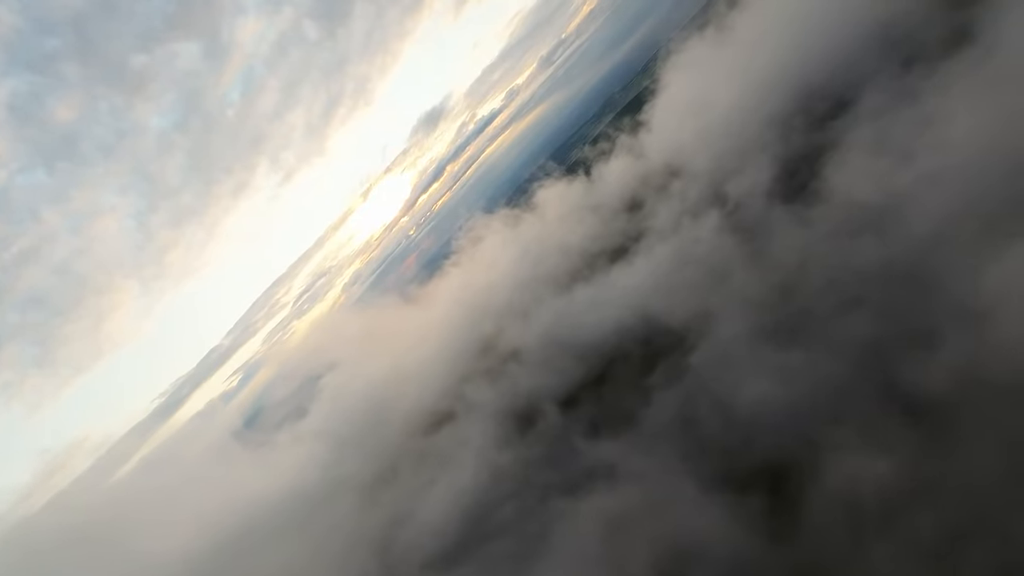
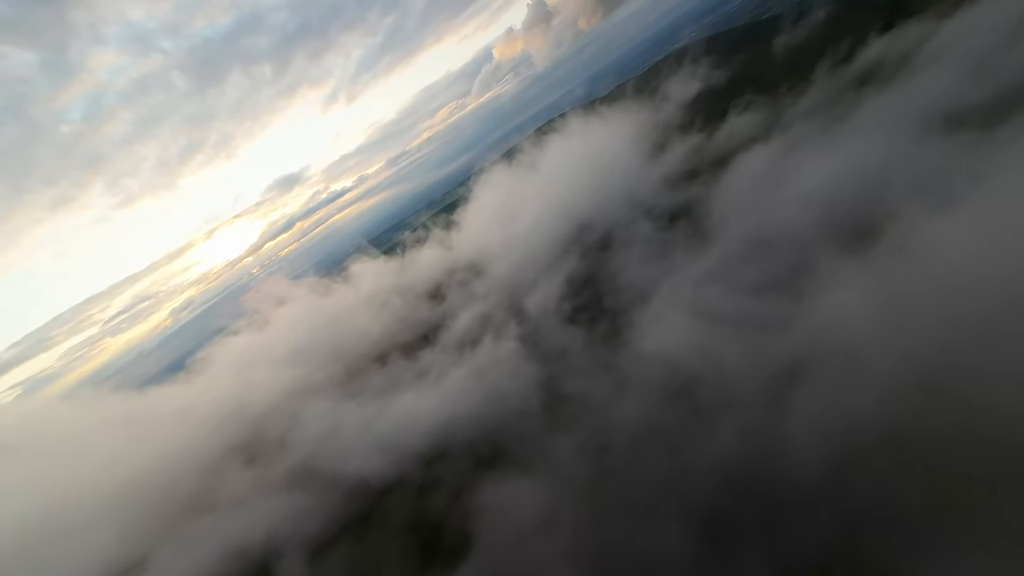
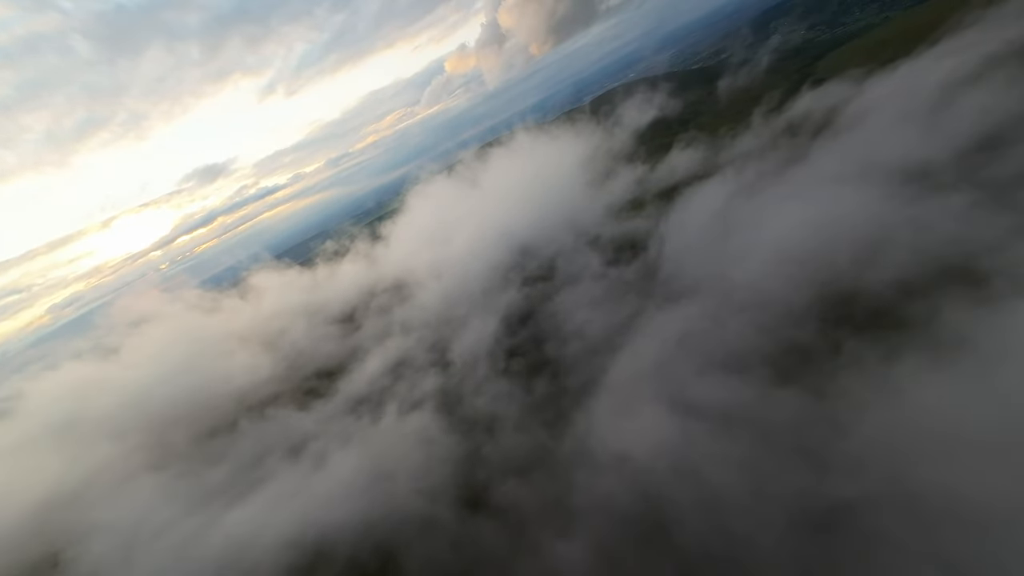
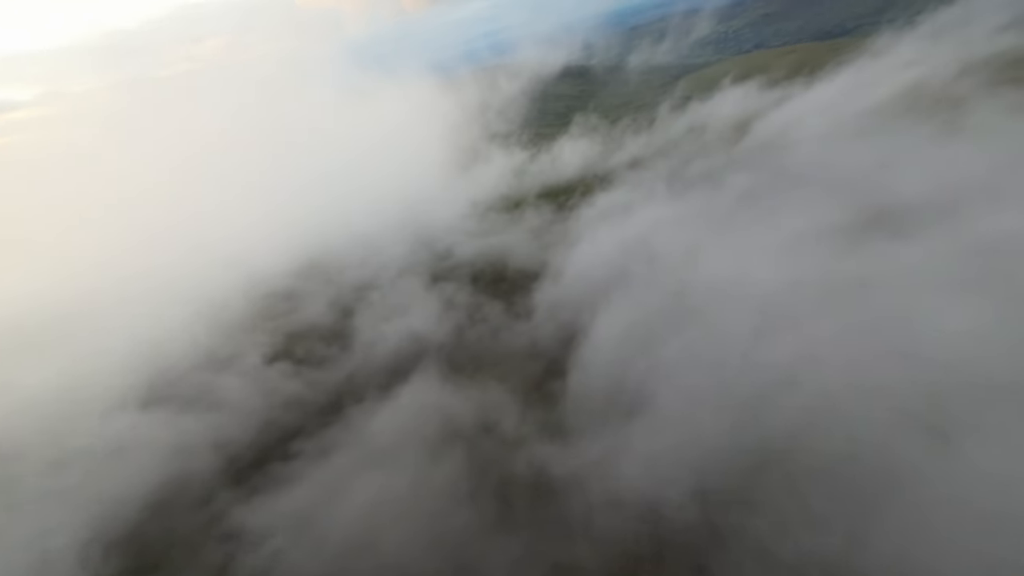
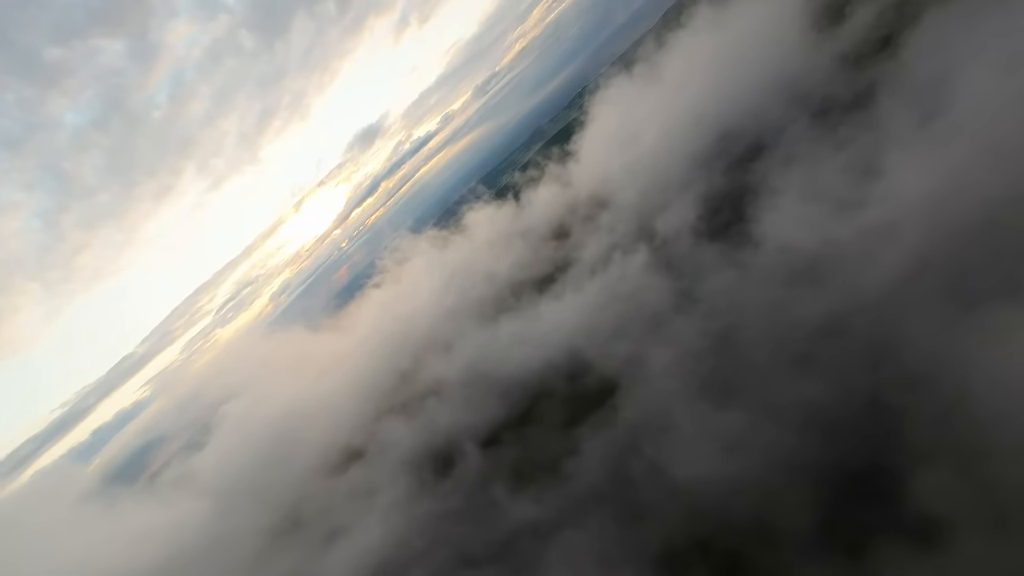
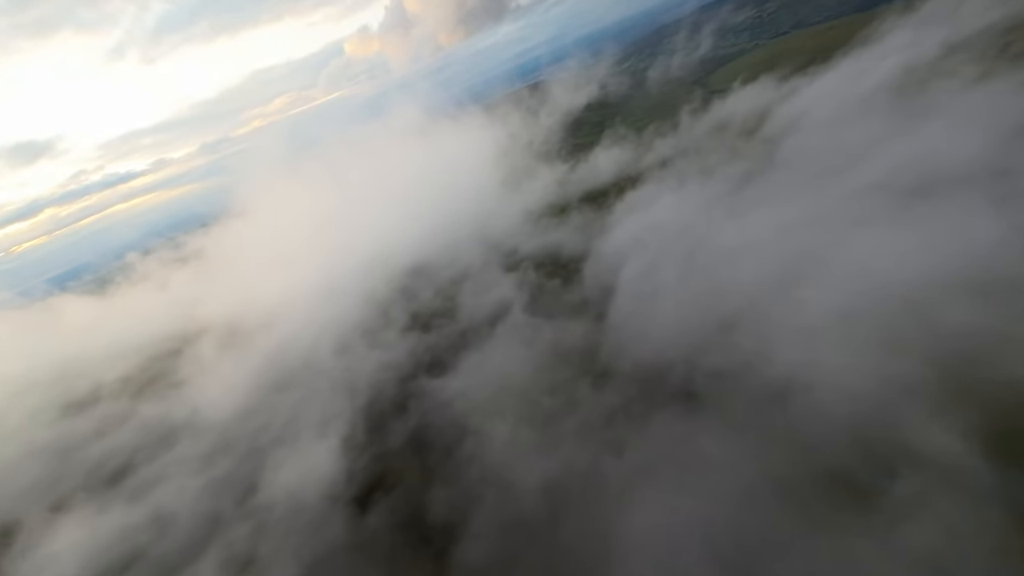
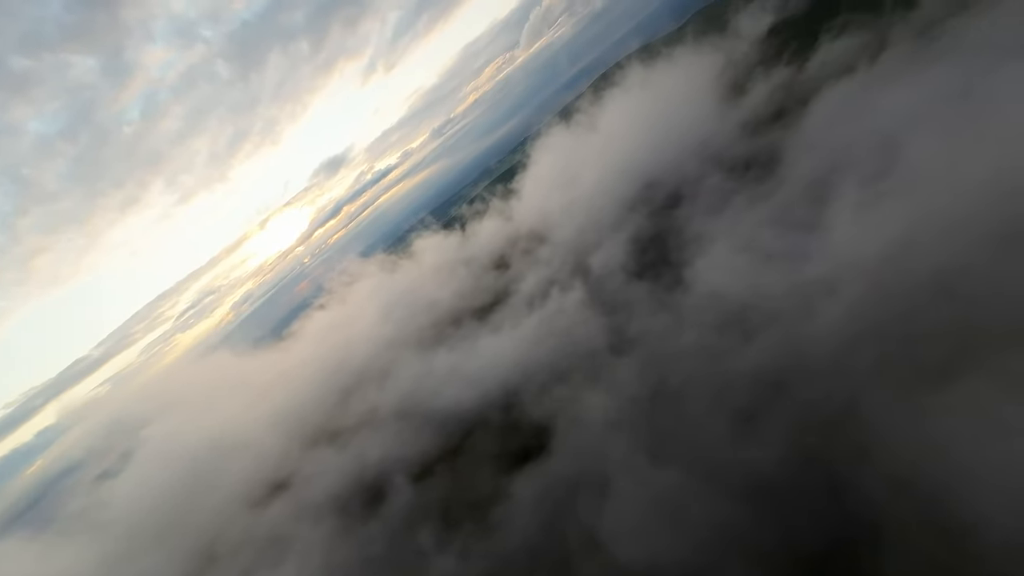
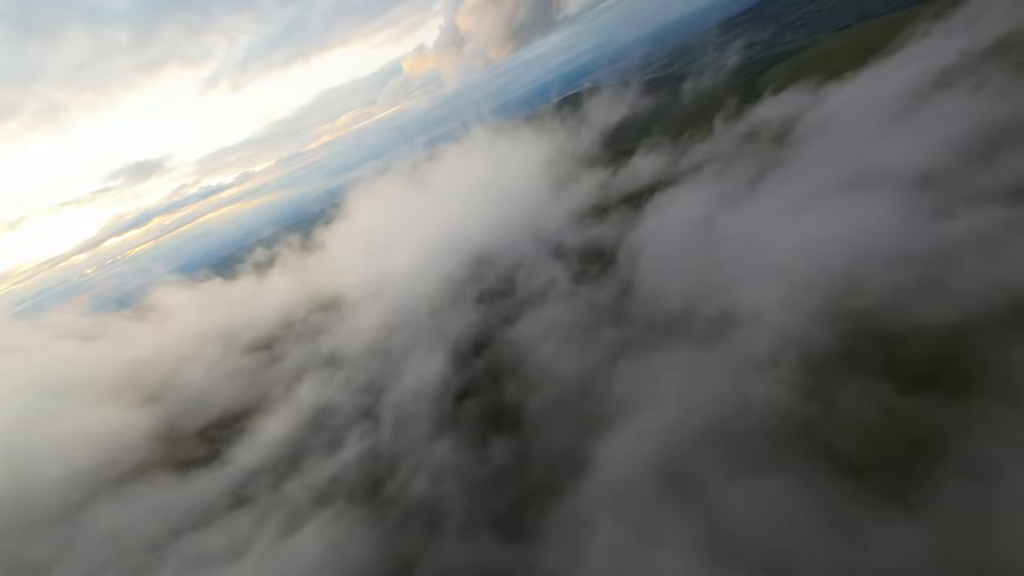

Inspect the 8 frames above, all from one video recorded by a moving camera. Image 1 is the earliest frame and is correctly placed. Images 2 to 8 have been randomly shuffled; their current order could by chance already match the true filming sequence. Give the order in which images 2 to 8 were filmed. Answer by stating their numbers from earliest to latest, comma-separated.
5, 7, 2, 3, 8, 6, 4
